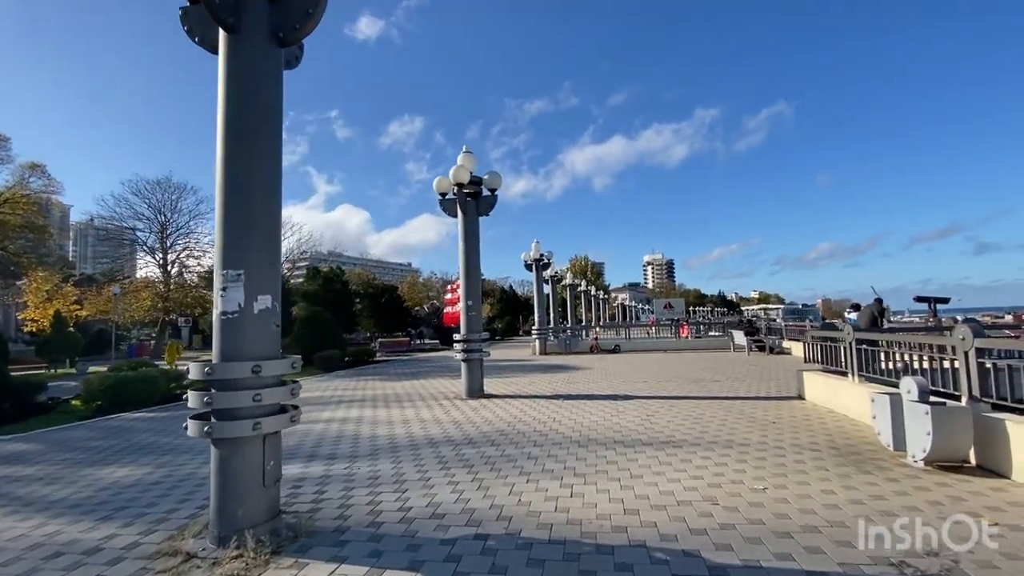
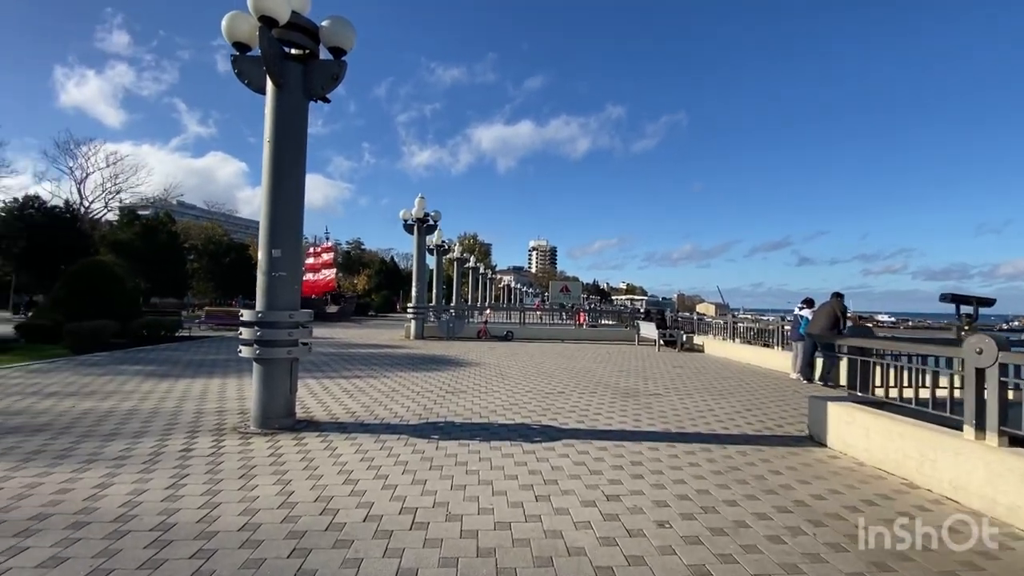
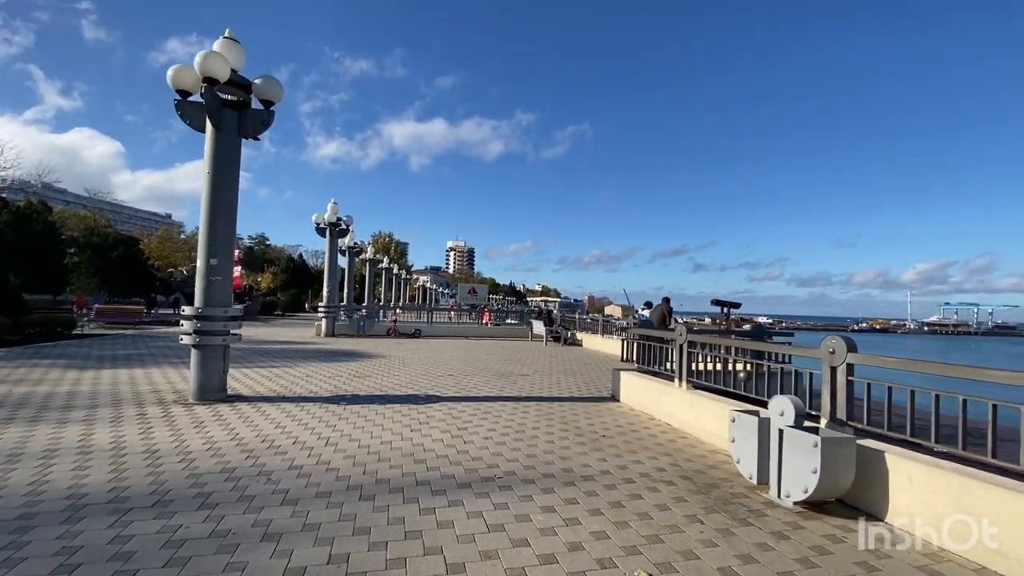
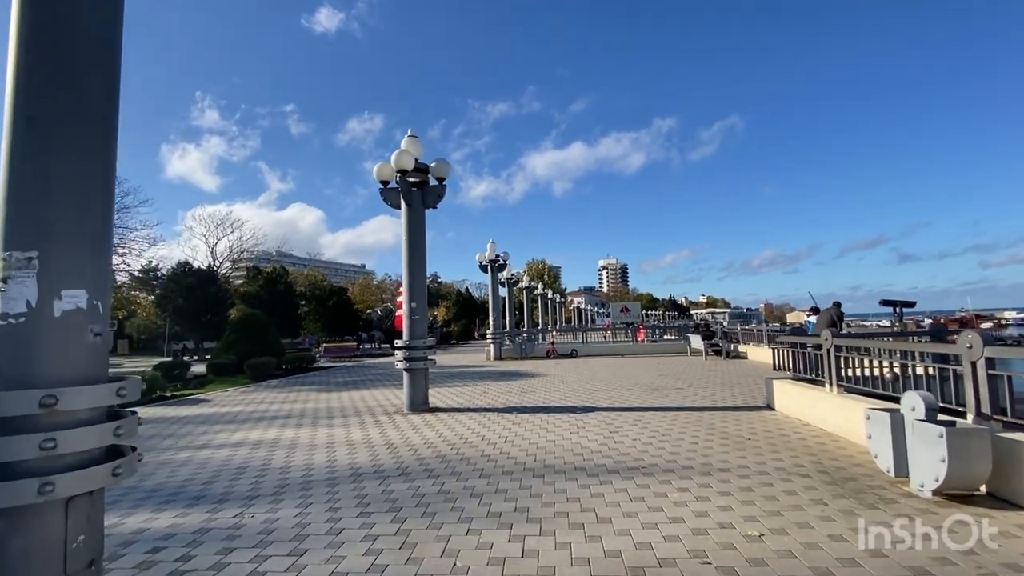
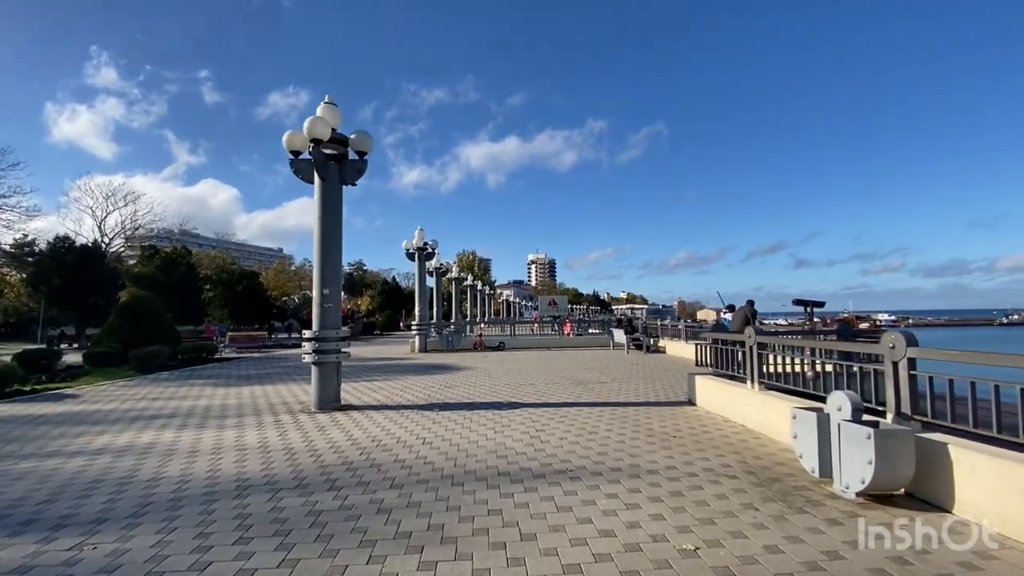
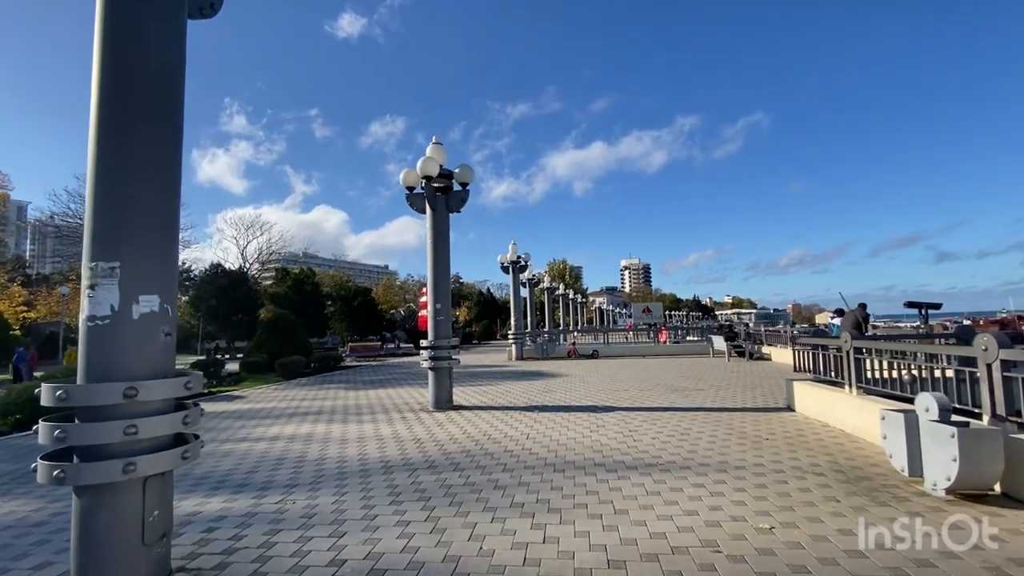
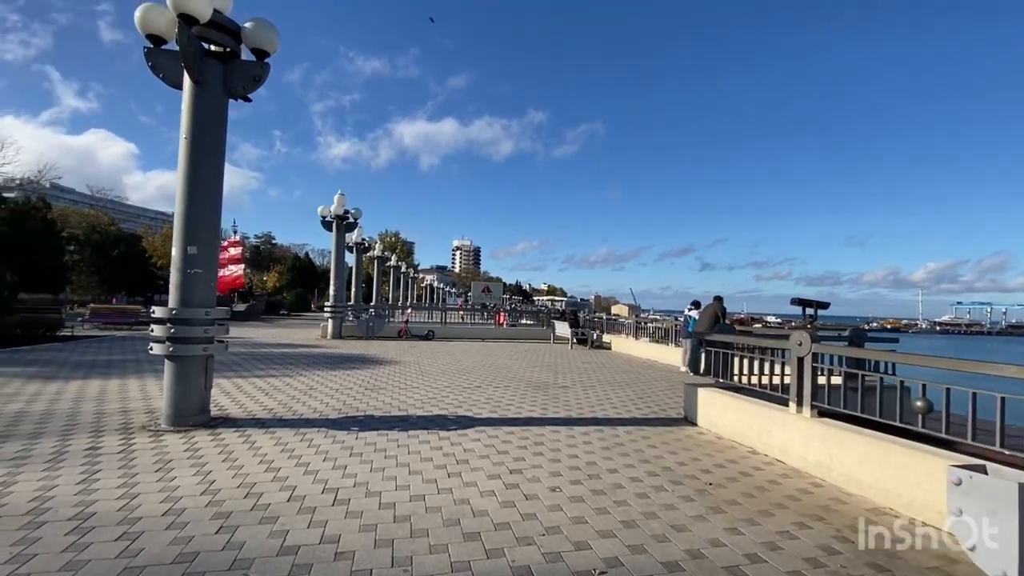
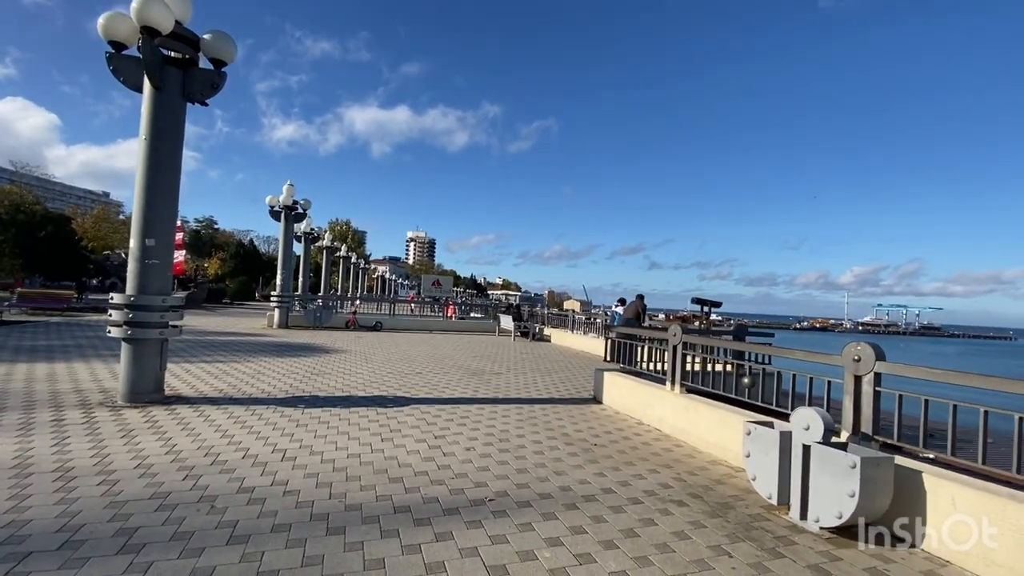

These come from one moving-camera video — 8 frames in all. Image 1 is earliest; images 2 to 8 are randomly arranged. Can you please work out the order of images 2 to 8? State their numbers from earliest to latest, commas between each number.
6, 4, 5, 3, 8, 7, 2
